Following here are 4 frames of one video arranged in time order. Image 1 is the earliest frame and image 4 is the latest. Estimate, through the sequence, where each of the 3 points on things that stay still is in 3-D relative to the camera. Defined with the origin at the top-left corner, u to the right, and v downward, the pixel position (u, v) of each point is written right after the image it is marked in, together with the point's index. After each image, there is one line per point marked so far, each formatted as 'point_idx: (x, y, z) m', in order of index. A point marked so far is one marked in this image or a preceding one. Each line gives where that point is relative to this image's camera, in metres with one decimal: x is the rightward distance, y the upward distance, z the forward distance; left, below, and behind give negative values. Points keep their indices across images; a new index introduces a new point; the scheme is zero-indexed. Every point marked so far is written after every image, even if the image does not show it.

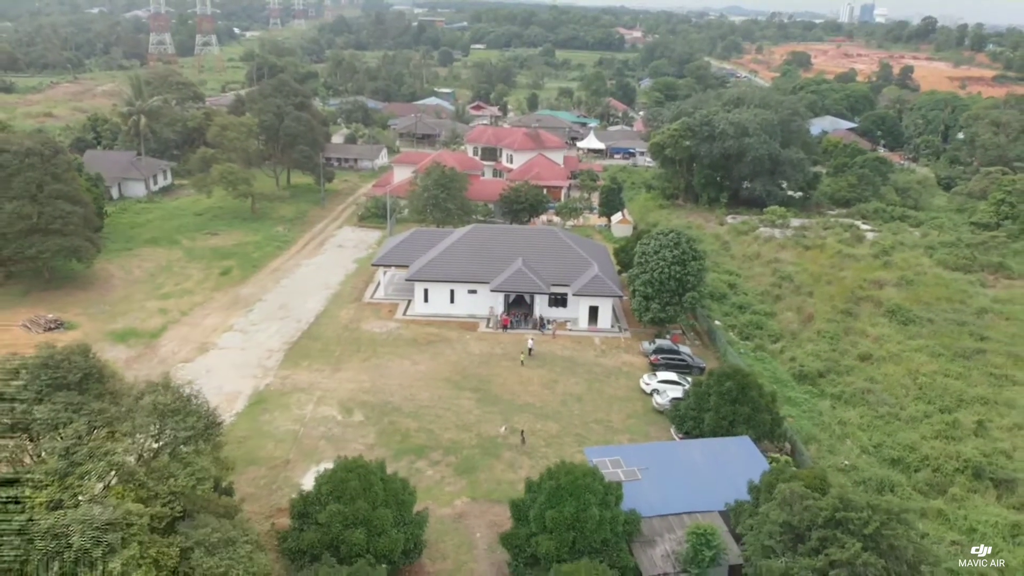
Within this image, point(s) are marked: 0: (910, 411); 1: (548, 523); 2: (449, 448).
0: (+9.2, -2.8, +17.6) m
1: (+0.5, -3.4, +10.8) m
2: (-1.3, -3.2, +15.1) m
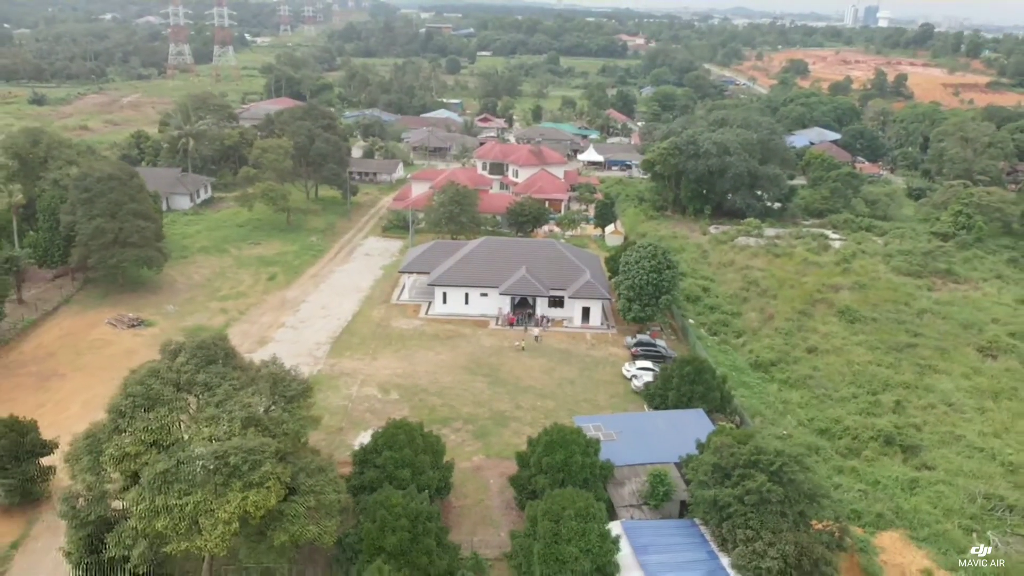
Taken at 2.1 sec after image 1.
0: (+9.4, -3.0, +21.5) m
1: (+0.6, -3.5, +14.7) m
2: (-1.1, -3.3, +19.0) m
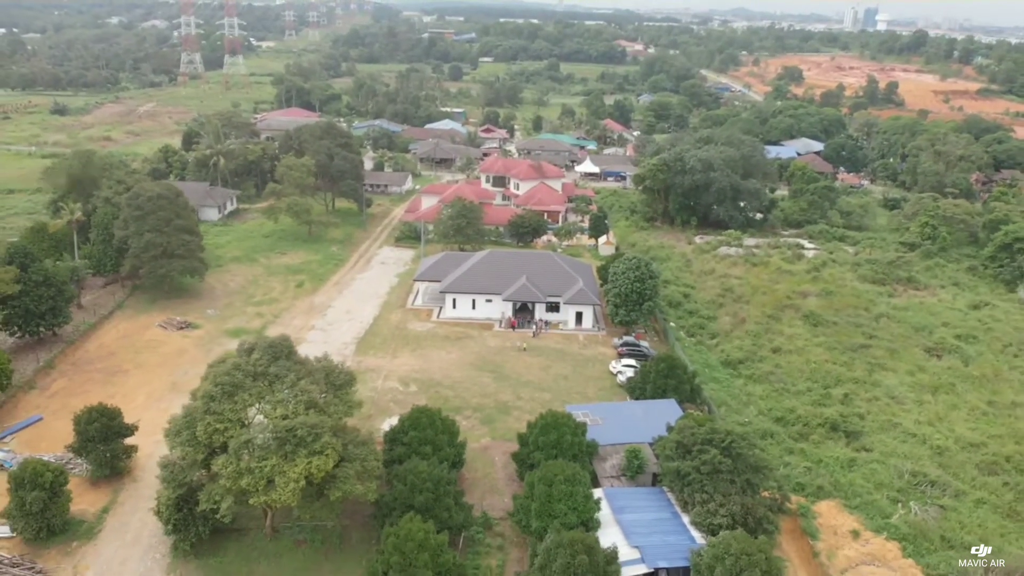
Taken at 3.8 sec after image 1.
0: (+9.5, -3.2, +24.9) m
1: (+0.7, -3.8, +18.1) m
2: (-1.1, -3.6, +22.4) m
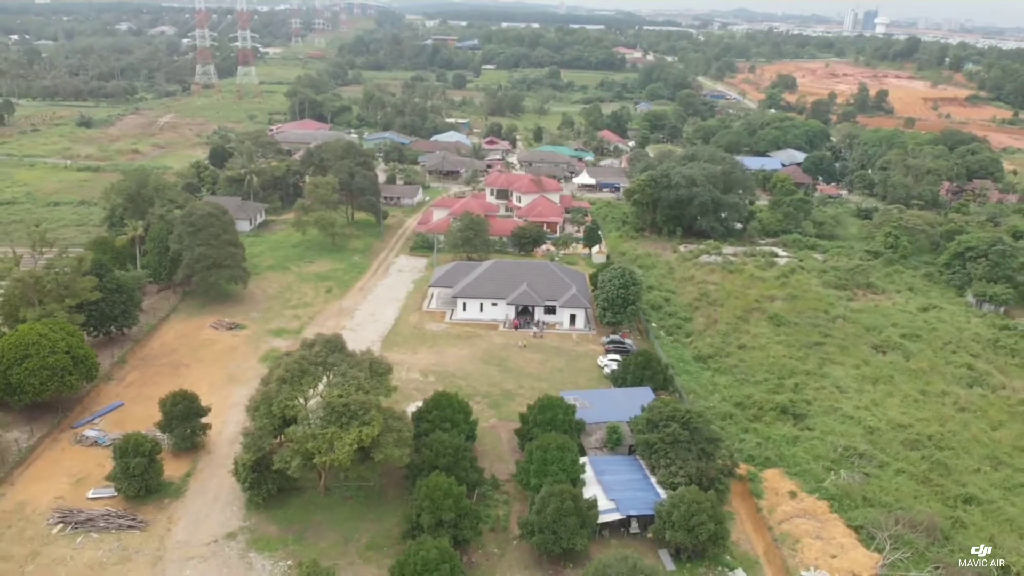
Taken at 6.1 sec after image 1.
0: (+9.6, -3.5, +29.3) m
1: (+0.8, -4.0, +22.6) m
2: (-1.0, -3.8, +26.9) m
